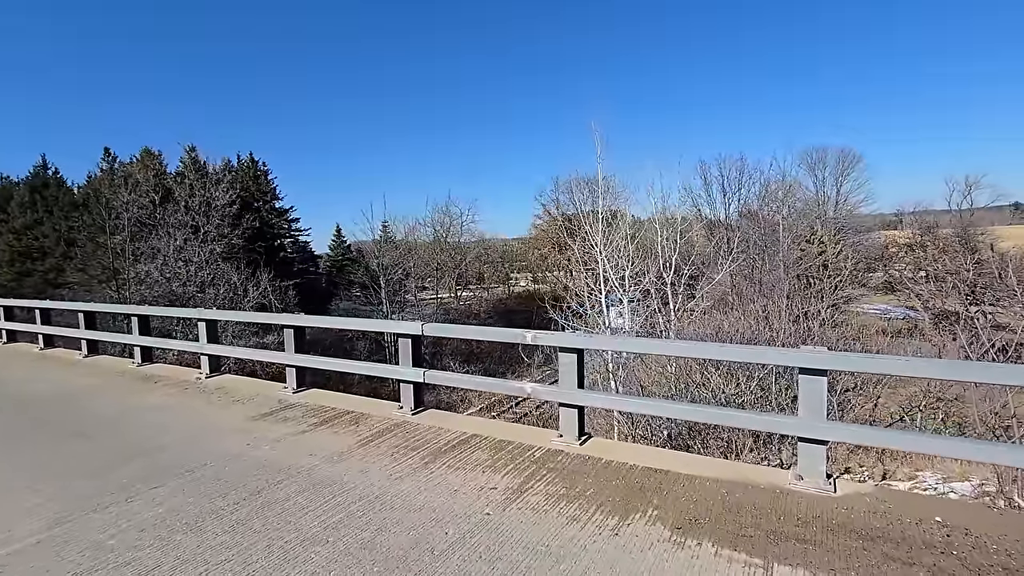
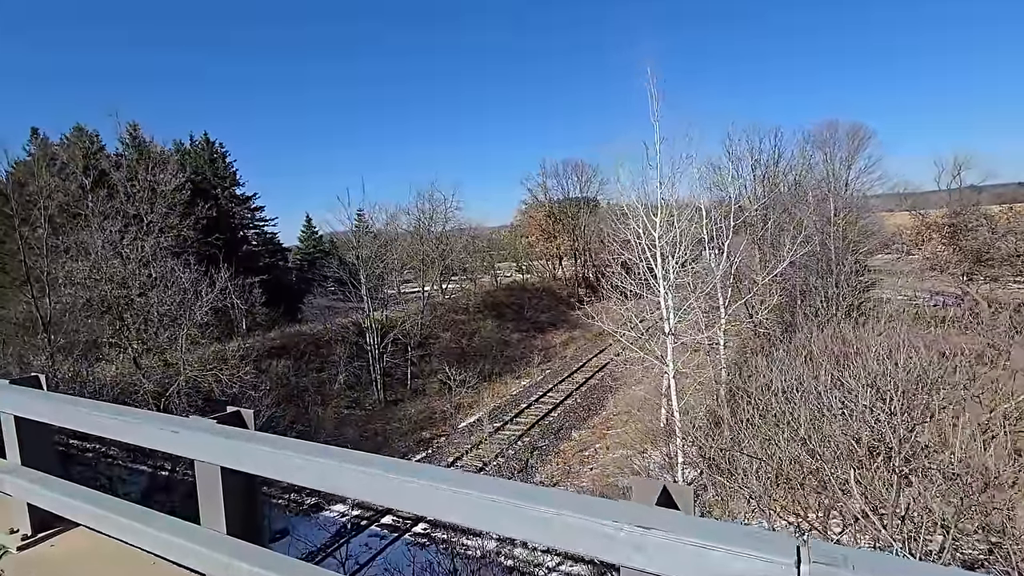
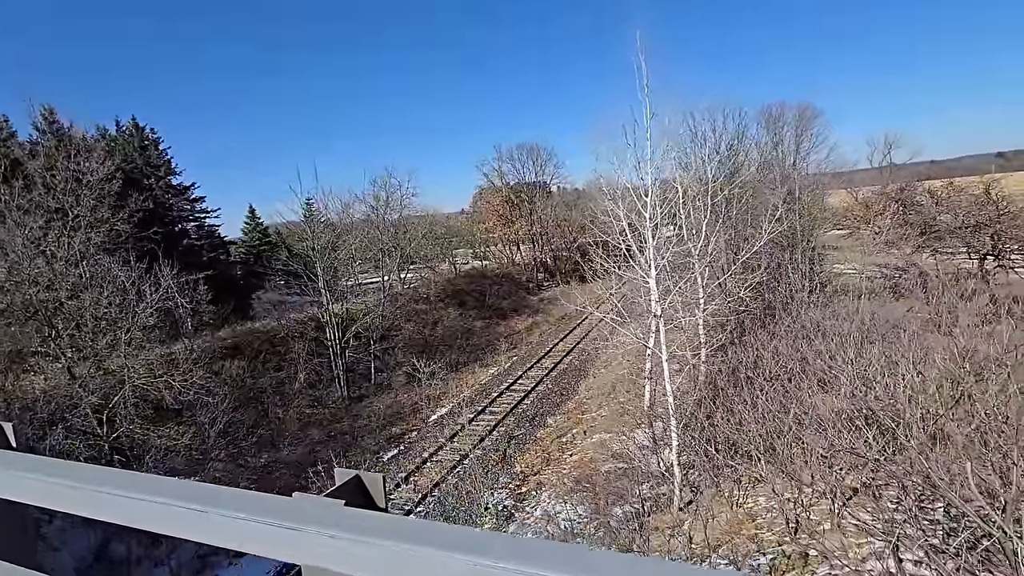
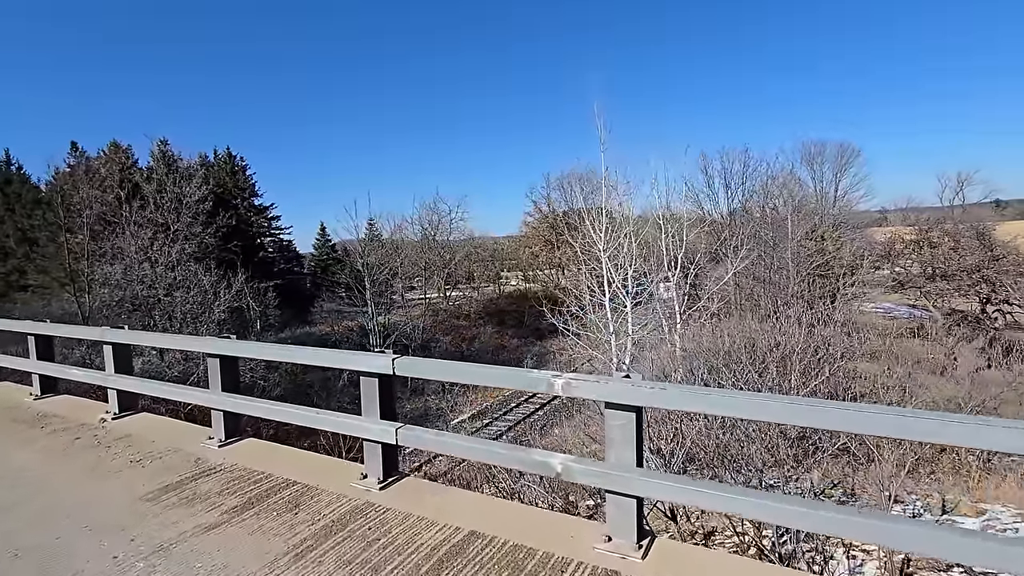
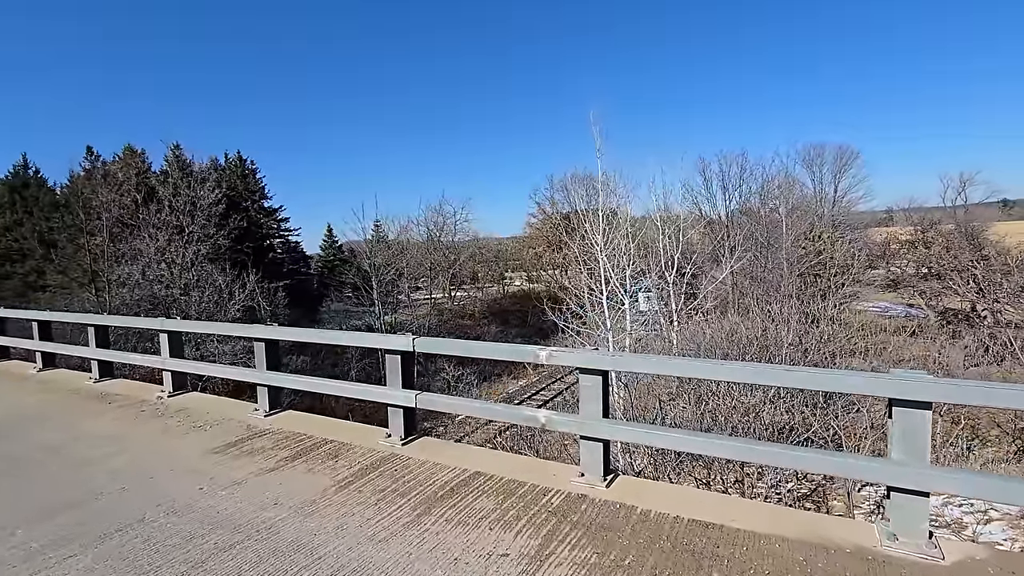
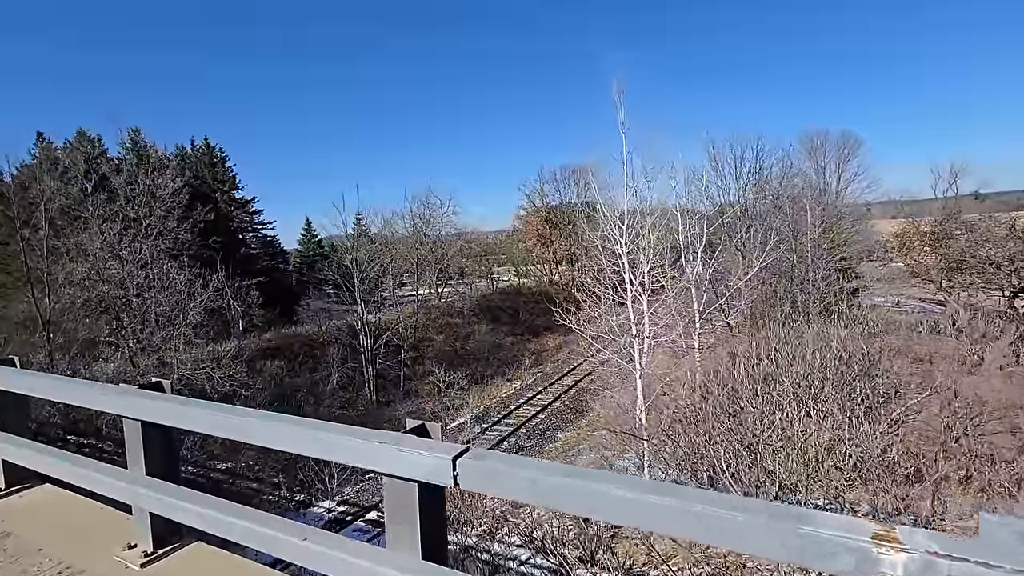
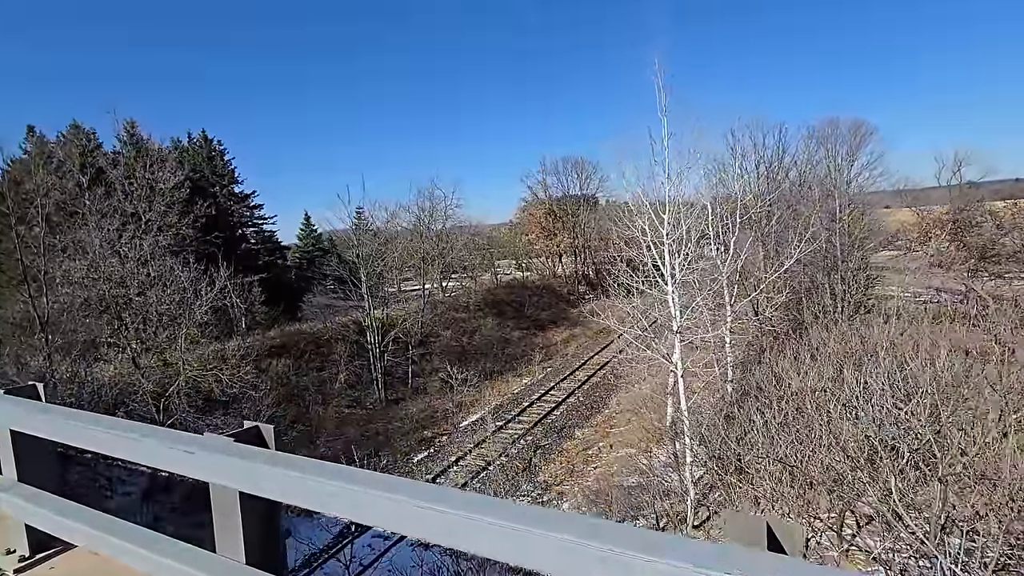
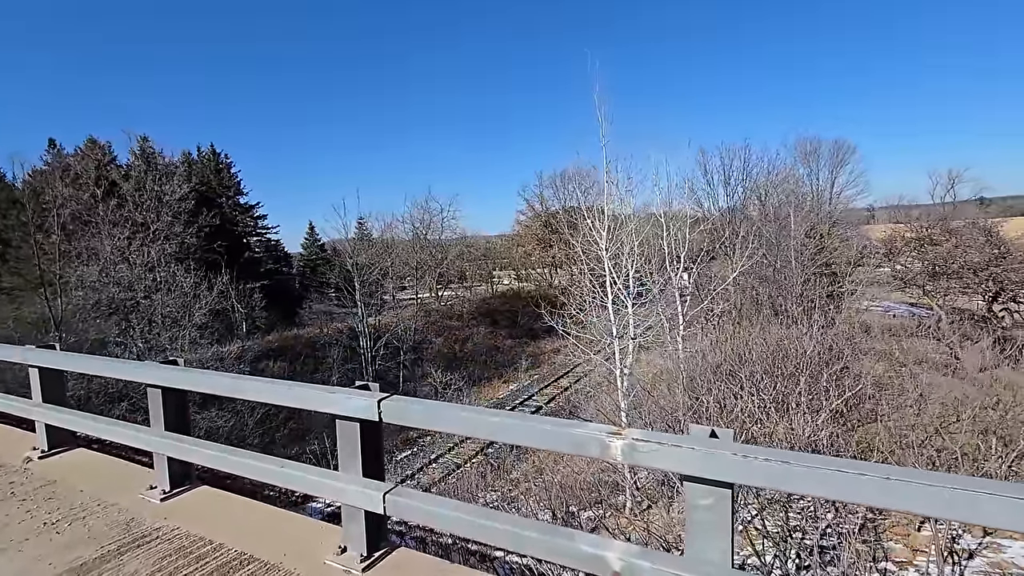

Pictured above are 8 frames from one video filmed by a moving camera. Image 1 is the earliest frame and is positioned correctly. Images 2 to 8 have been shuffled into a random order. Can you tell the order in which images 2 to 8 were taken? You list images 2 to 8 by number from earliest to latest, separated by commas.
5, 4, 8, 6, 2, 7, 3
